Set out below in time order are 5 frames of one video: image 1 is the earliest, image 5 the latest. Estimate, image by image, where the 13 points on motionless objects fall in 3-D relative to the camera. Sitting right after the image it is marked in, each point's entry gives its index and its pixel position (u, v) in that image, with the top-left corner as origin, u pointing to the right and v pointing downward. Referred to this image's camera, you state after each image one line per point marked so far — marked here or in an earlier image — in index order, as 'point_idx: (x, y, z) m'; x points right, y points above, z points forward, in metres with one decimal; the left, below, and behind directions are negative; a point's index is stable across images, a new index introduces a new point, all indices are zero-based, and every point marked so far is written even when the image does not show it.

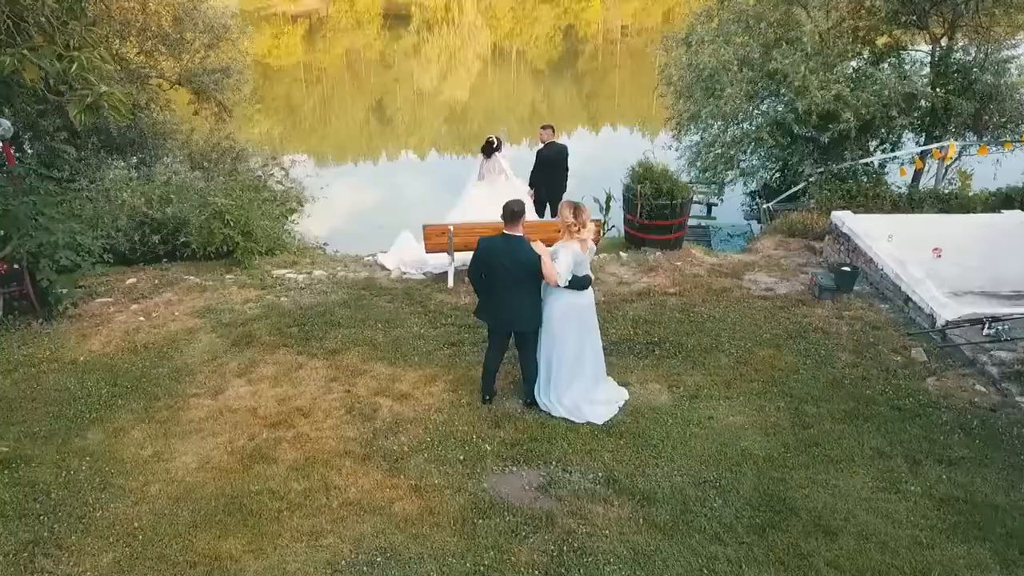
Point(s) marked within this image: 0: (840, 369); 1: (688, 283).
0: (+3.0, -0.8, +6.3) m
1: (+2.1, +0.1, +8.2) m
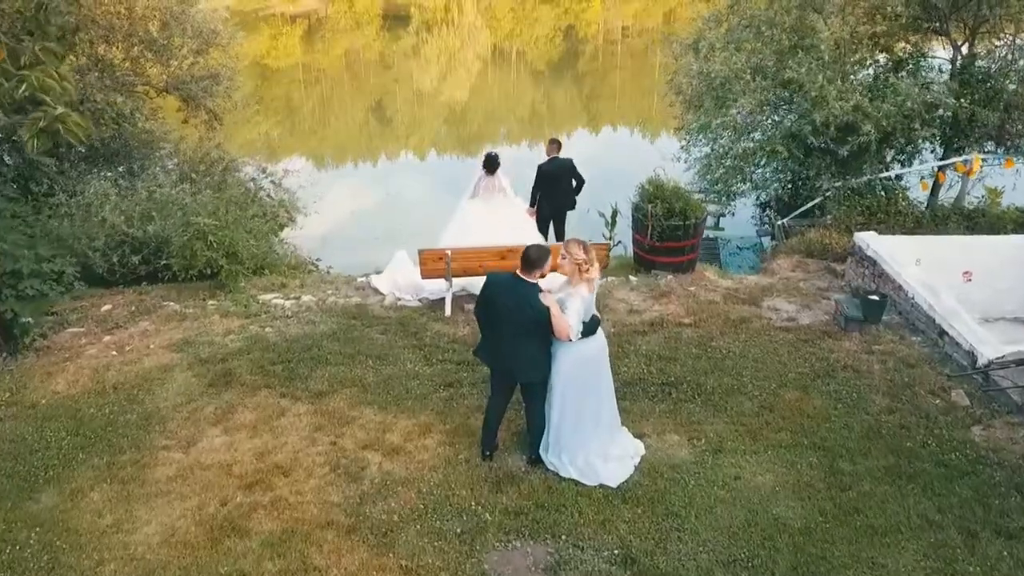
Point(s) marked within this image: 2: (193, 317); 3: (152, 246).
0: (+3.1, -1.1, +5.7) m
1: (+2.2, -0.3, +7.6) m
2: (-3.6, -0.3, +7.8) m
3: (-5.1, +0.6, +9.6) m
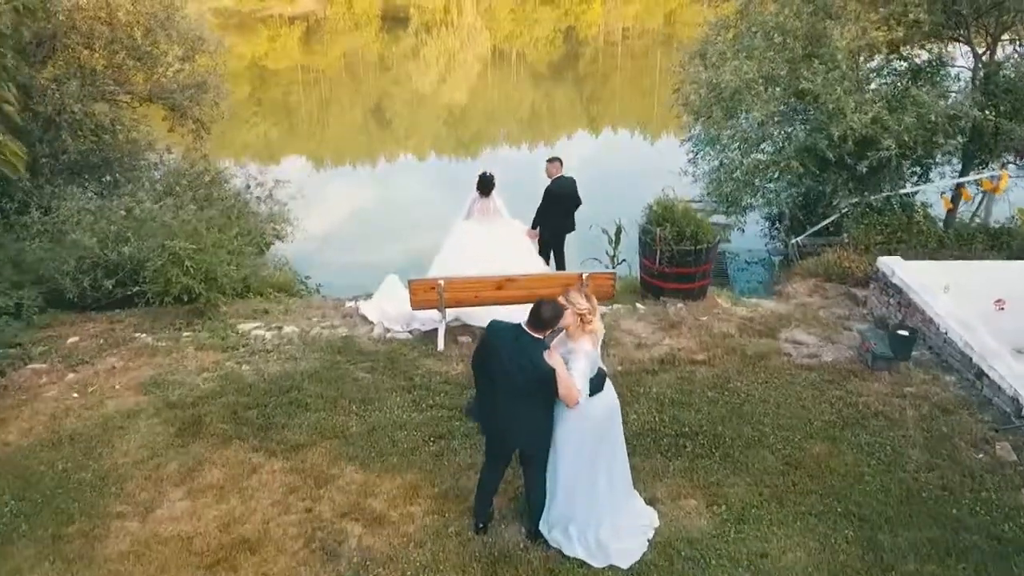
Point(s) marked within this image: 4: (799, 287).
0: (+3.1, -1.4, +5.2) m
1: (+2.1, -0.6, +7.0) m
2: (-3.7, -0.7, +7.2) m
3: (-5.1, +0.2, +9.0) m
4: (+3.8, 0.0, +8.9) m
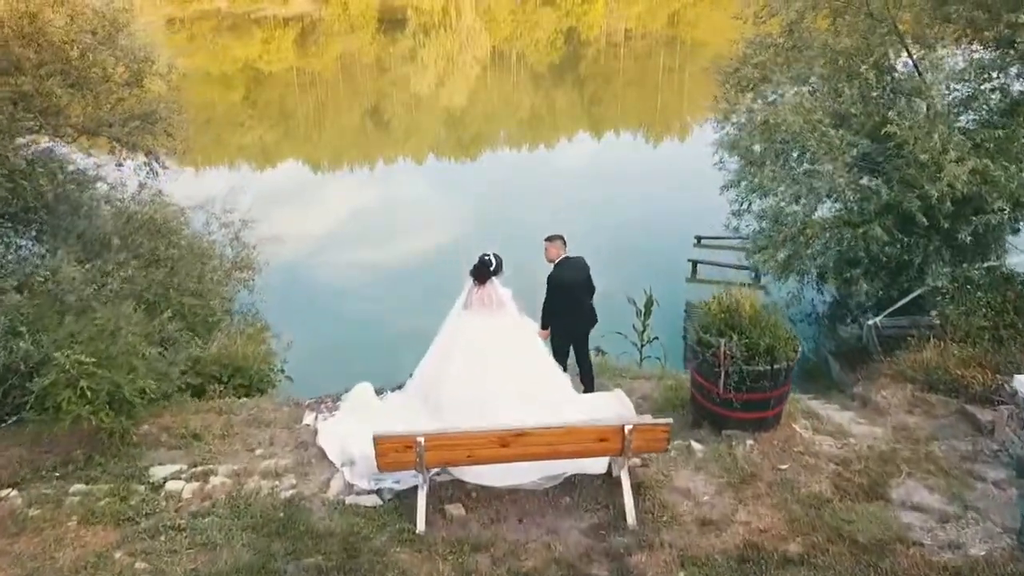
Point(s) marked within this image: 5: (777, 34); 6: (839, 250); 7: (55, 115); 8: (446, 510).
0: (+3.1, -2.5, +3.1) m
1: (+2.2, -1.7, +4.9) m
2: (-3.6, -1.8, +5.1) m
3: (-5.0, -0.9, +7.0) m
4: (+3.9, -1.1, +6.9) m
5: (+4.3, +4.1, +11.0) m
6: (+4.1, +0.5, +8.6) m
7: (-7.0, +2.7, +10.5) m
8: (-0.5, -1.7, +5.2) m
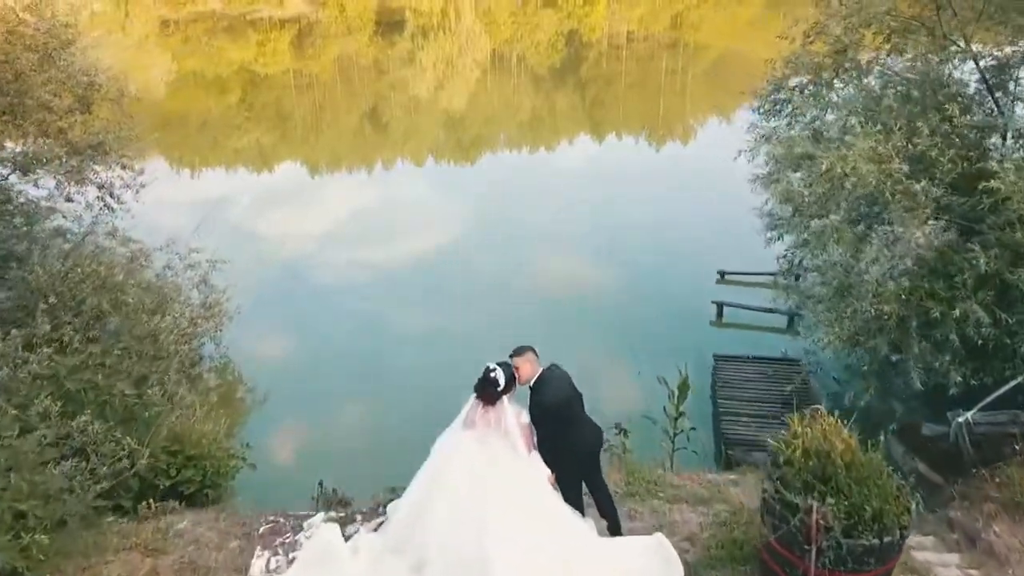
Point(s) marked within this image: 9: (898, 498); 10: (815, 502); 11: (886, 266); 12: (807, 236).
0: (+3.2, -3.4, +1.5) m
1: (+2.3, -2.6, +3.4) m
2: (-3.5, -2.7, +3.6) m
3: (-5.0, -1.7, +5.4) m
4: (+3.9, -2.0, +5.3) m
5: (+4.3, +3.3, +9.5) m
6: (+4.2, -0.4, +7.0) m
7: (-7.0, +1.8, +8.9) m
8: (-0.4, -2.6, +3.6) m
9: (+2.4, -1.3, +4.2) m
10: (+1.8, -1.3, +4.2) m
11: (+3.9, +0.3, +7.2) m
12: (+3.5, +0.7, +8.2) m
